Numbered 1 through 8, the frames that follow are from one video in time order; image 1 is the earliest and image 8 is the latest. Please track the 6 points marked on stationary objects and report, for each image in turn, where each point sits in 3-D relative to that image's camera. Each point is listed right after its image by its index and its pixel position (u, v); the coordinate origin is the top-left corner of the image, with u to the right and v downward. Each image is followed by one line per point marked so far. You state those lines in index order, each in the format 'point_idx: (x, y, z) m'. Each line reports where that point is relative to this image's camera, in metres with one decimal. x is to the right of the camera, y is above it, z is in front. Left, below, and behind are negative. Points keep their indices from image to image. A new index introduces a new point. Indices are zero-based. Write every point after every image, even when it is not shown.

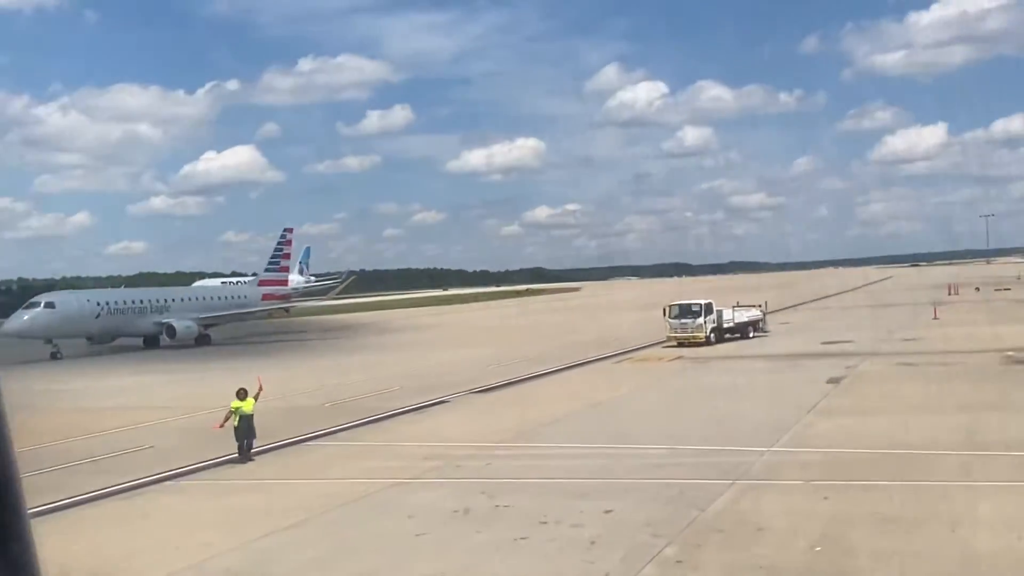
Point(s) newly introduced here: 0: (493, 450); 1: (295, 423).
0: (-0.7, -4.3, +13.4) m
1: (-8.6, -4.3, +15.6) m
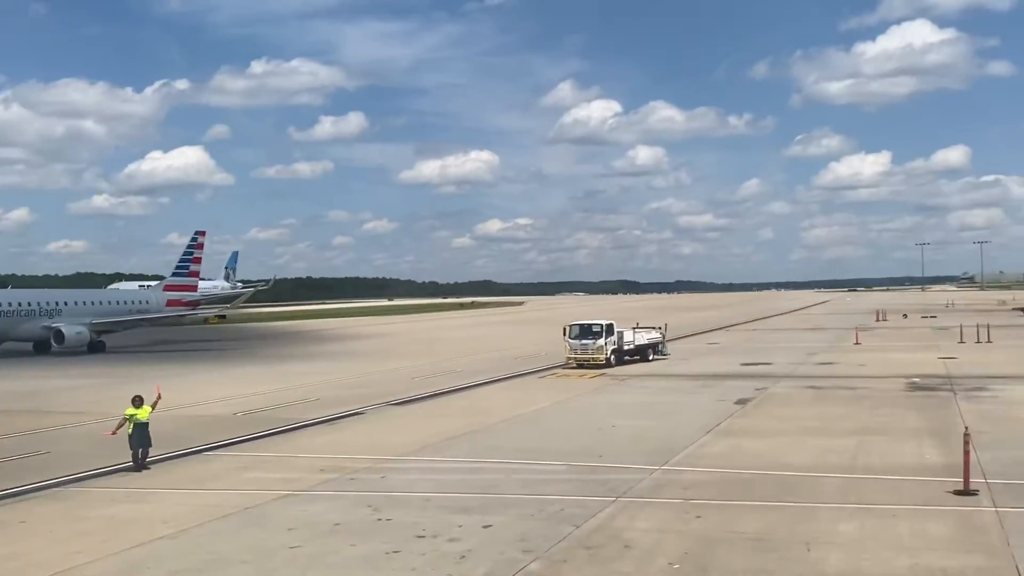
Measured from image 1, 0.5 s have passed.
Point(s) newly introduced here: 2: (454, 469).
0: (-3.7, -5.1, +14.4) m
1: (-11.3, -5.2, +17.5) m
2: (-1.9, -5.4, +14.8) m
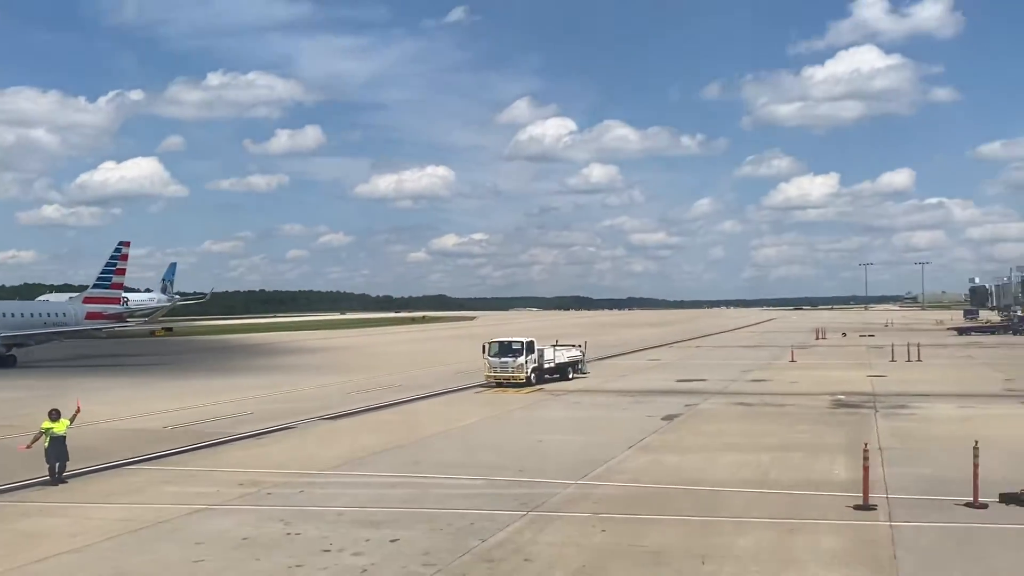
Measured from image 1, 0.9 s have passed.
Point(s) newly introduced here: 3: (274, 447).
0: (-6.3, -5.6, +14.7) m
1: (-14.0, -5.7, +17.6) m
2: (-4.5, -6.0, +15.1) m
3: (-9.4, -5.5, +18.0) m
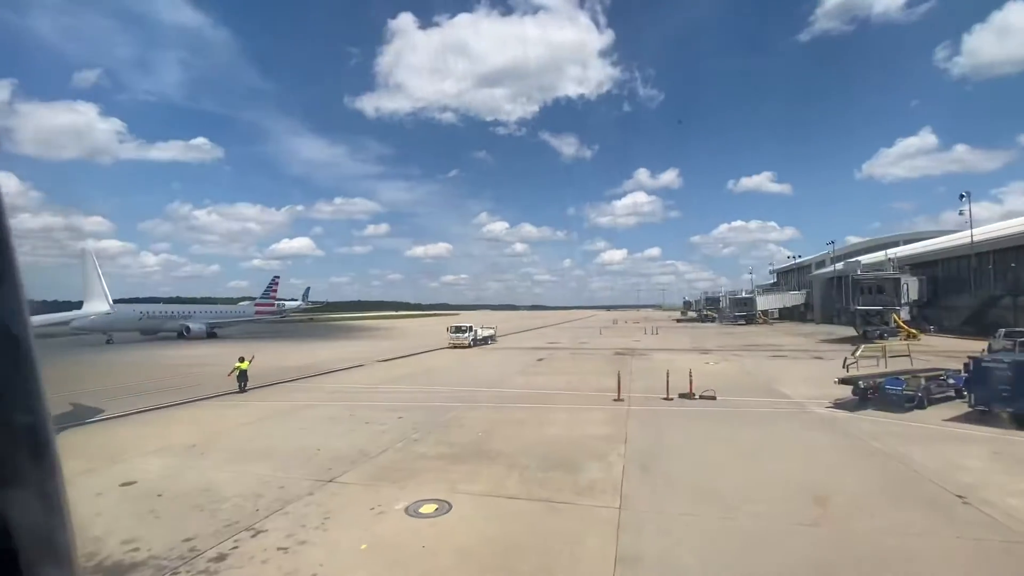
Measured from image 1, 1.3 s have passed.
0: (-9.3, -6.2, +30.2) m
1: (-17.1, -6.3, +32.8) m
2: (-7.6, -6.5, +30.7) m
3: (-12.6, -6.2, +33.3) m
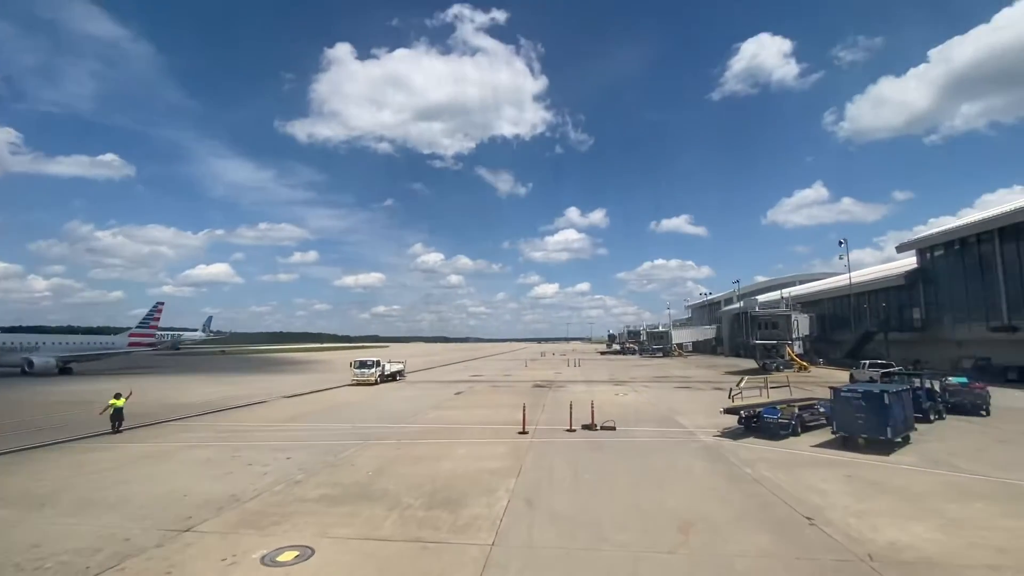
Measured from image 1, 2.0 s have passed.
0: (-14.7, -7.9, +28.1) m
1: (-22.8, -8.1, +29.6) m
2: (-13.0, -8.4, +28.8) m
3: (-18.3, -8.1, +30.8) m
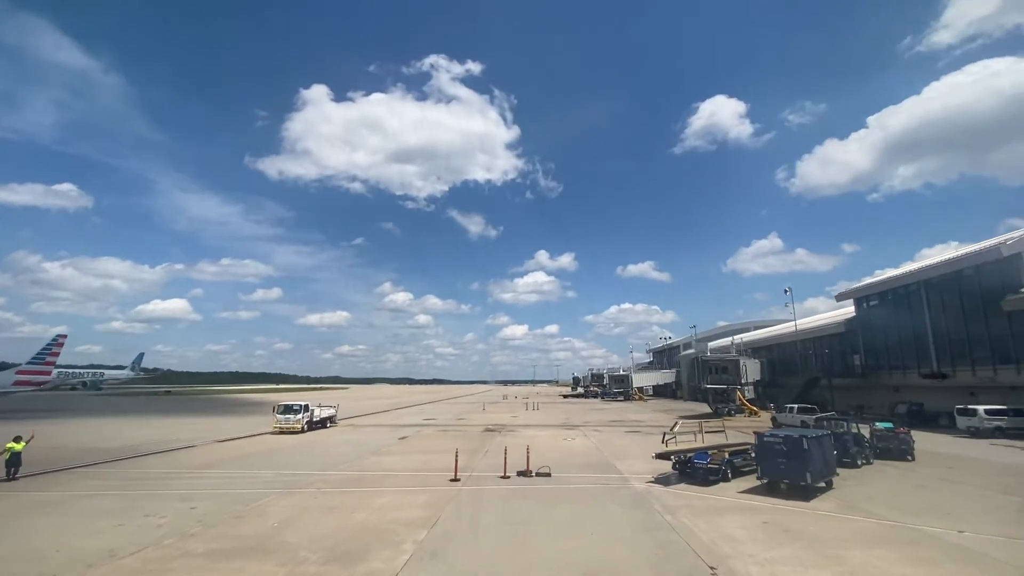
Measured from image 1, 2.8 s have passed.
0: (-18.2, -10.0, +26.3) m
1: (-26.3, -10.1, +27.2) m
2: (-16.6, -10.5, +27.0) m
3: (-22.0, -10.3, +28.7) m
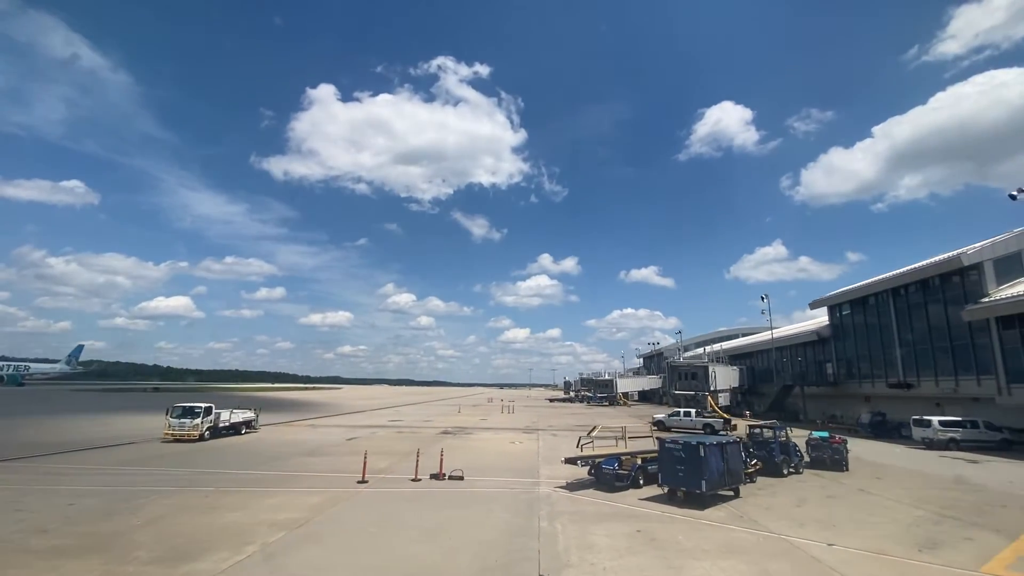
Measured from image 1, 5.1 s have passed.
0: (-22.3, -9.7, +26.0) m
1: (-30.4, -9.7, +27.0) m
2: (-20.6, -10.2, +26.7) m
3: (-26.1, -9.9, +28.4) m
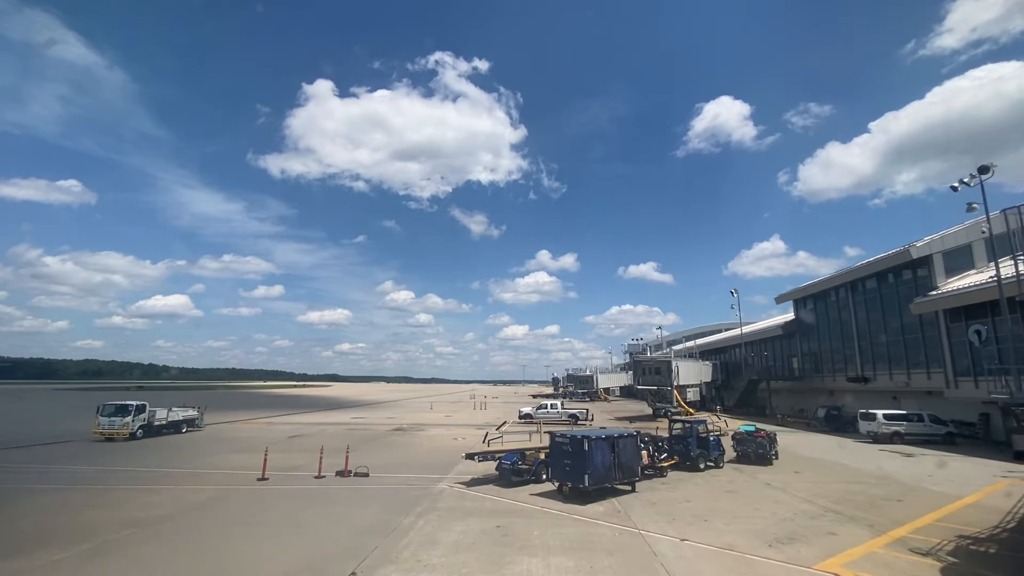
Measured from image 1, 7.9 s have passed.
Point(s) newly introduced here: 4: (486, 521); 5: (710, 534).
0: (-26.6, -9.5, +25.6) m
1: (-34.7, -9.5, +26.6) m
2: (-25.0, -10.0, +26.4) m
3: (-30.4, -9.7, +28.1) m
4: (-0.8, -7.2, +14.9) m
5: (+5.9, -7.2, +14.1) m
